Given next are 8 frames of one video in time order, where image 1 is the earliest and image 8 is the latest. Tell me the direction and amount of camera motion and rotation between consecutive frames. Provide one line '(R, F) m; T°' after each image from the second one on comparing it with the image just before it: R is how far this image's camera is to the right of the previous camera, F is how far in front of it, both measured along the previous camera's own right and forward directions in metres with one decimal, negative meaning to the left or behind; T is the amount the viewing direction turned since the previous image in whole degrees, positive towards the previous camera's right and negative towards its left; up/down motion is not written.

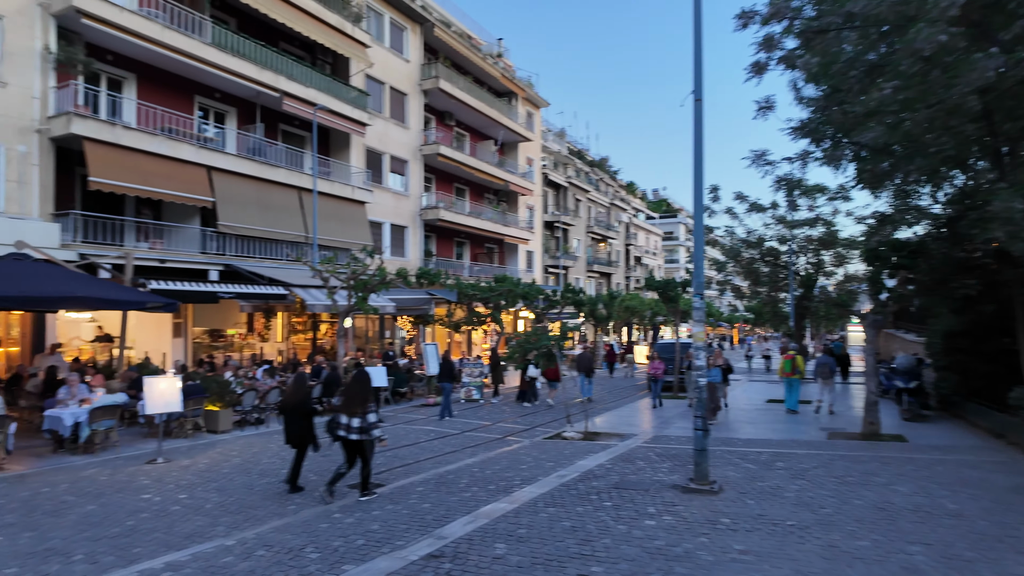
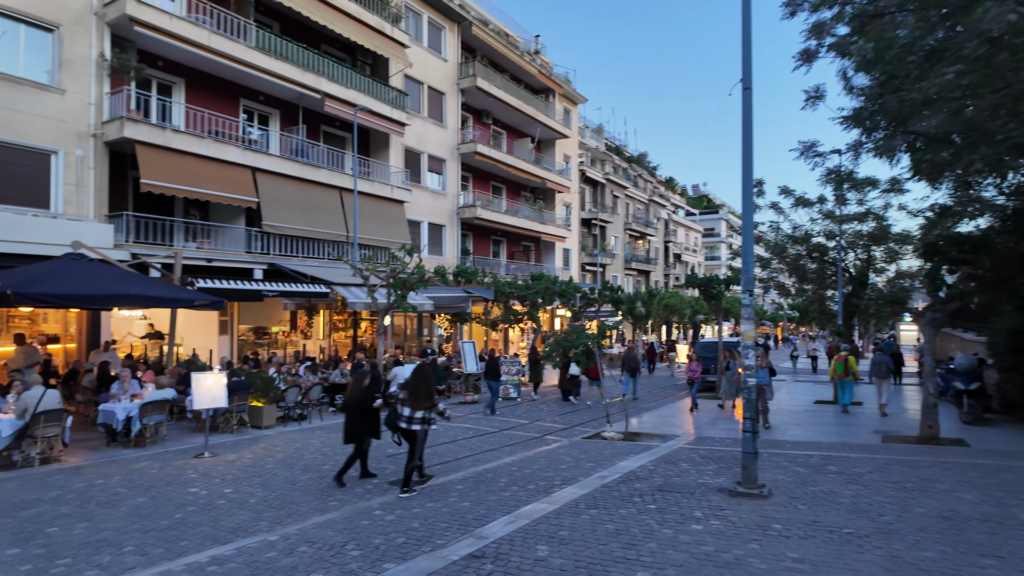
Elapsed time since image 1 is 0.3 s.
(0.0, +0.1) m; -4°
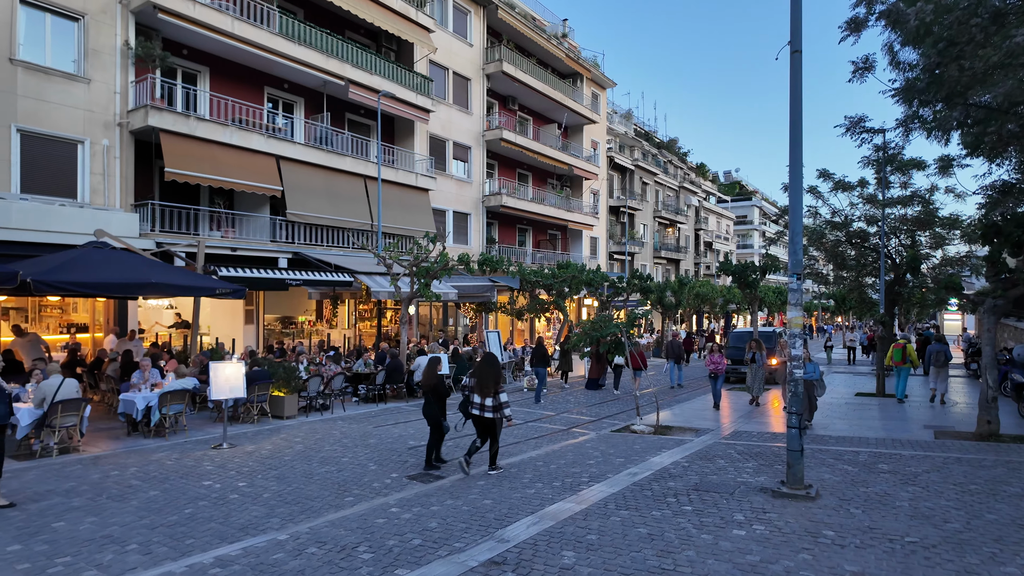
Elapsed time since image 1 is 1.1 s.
(0.0, +0.5) m; -3°
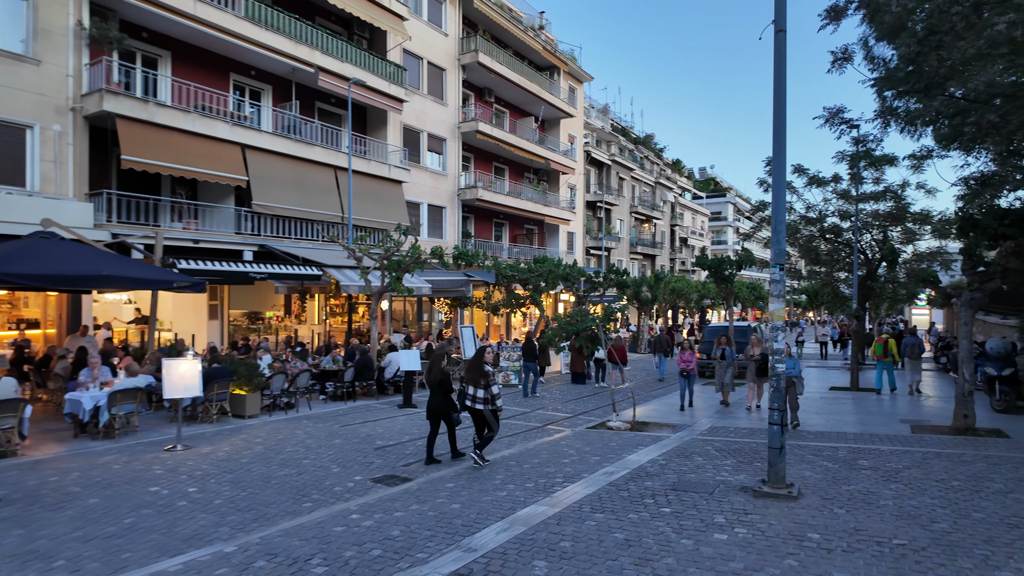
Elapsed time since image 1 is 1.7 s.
(+0.1, +0.4) m; +2°
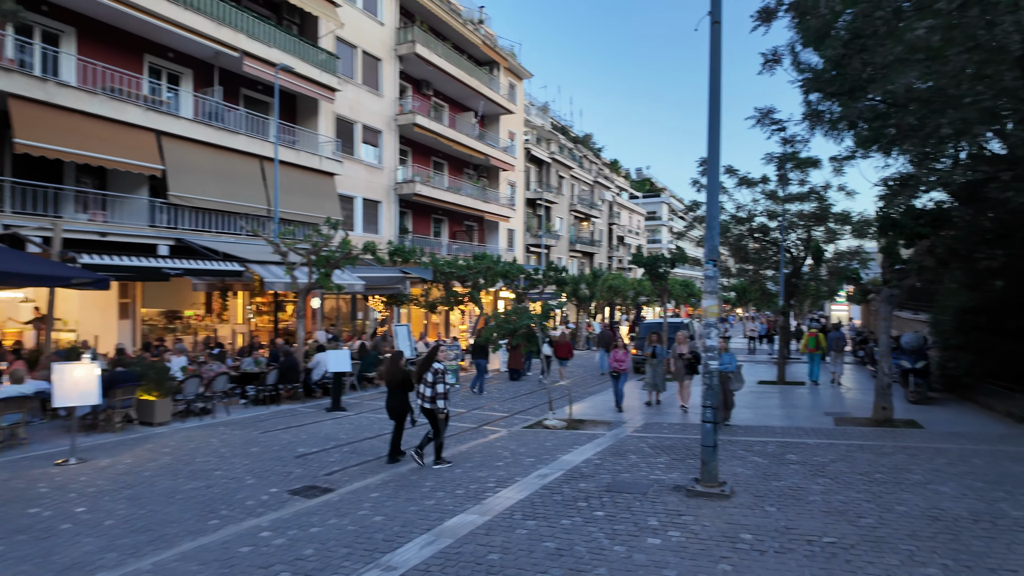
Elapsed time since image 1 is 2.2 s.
(+0.1, +0.3) m; +6°
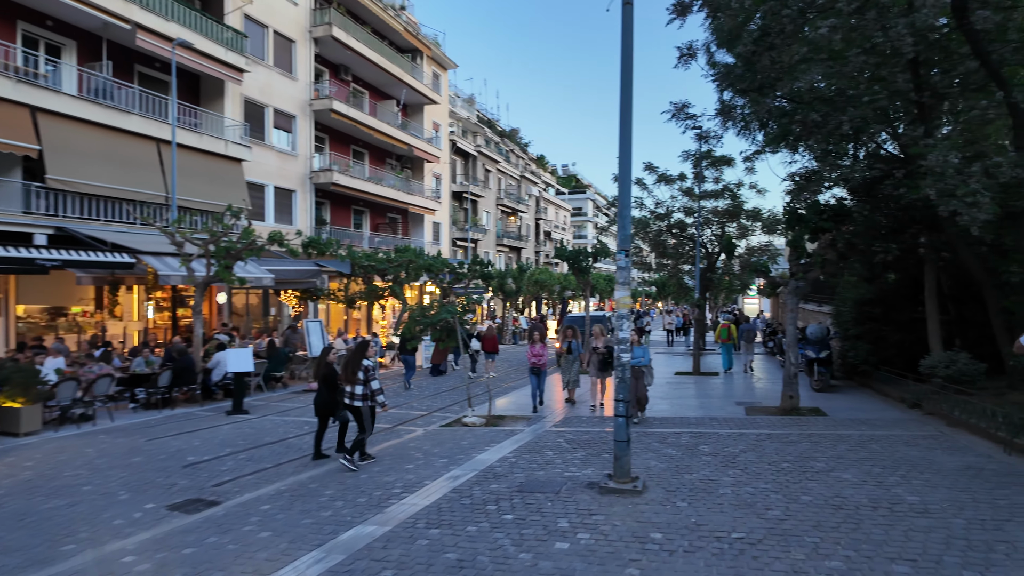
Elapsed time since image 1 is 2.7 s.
(+0.2, +0.4) m; +7°
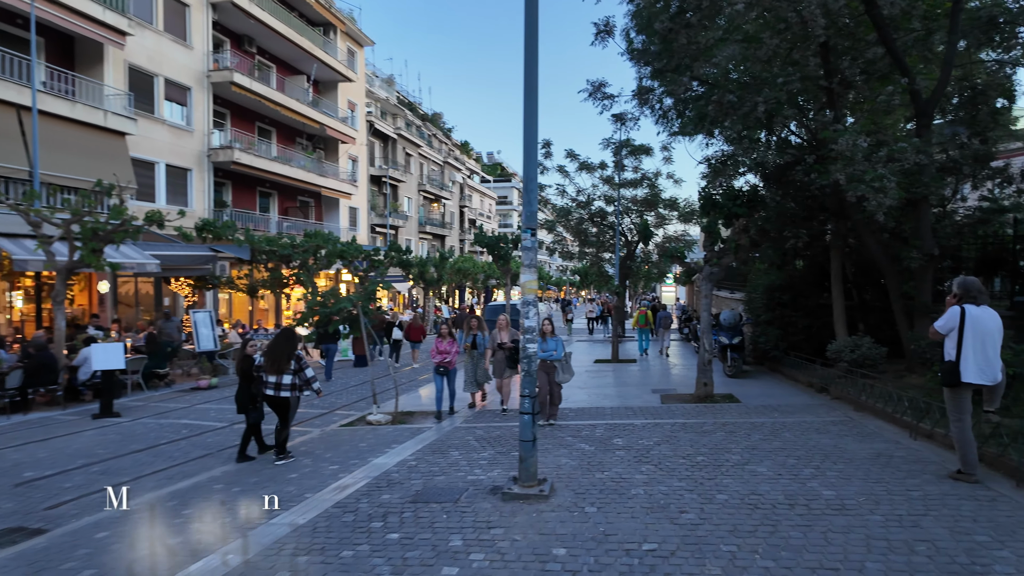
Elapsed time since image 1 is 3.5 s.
(+0.3, +0.7) m; +7°
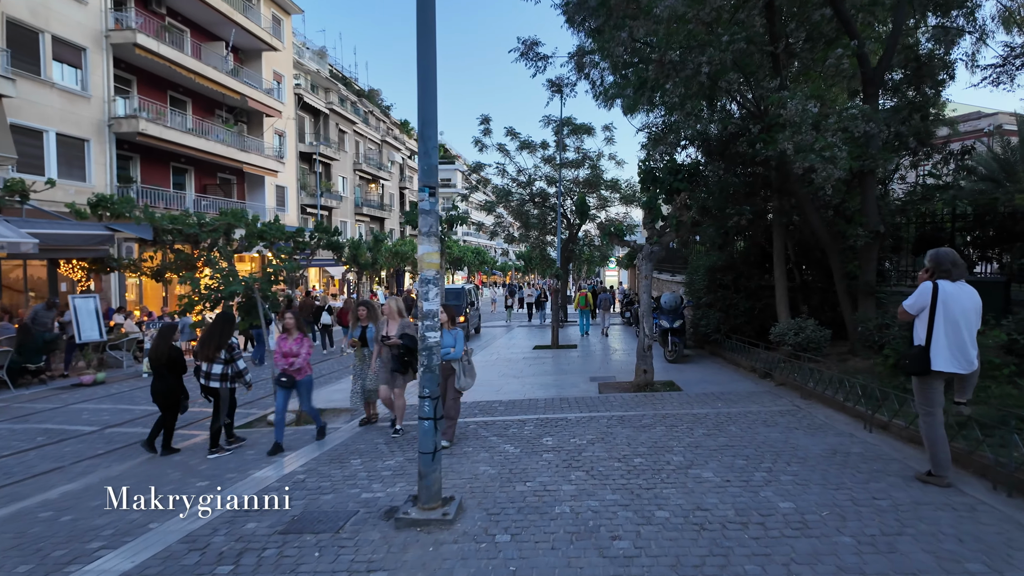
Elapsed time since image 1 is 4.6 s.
(+0.4, +1.1) m; +5°
